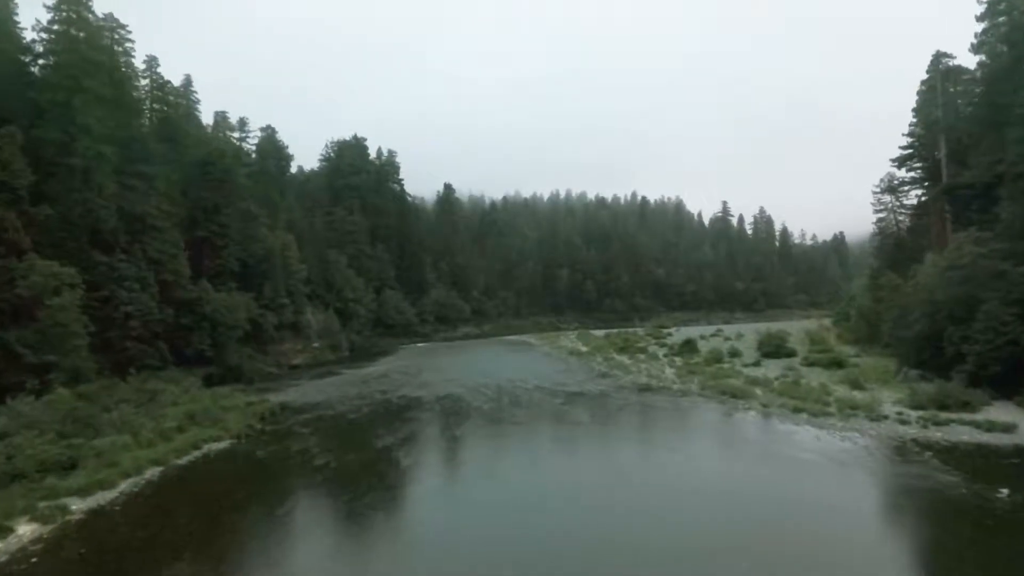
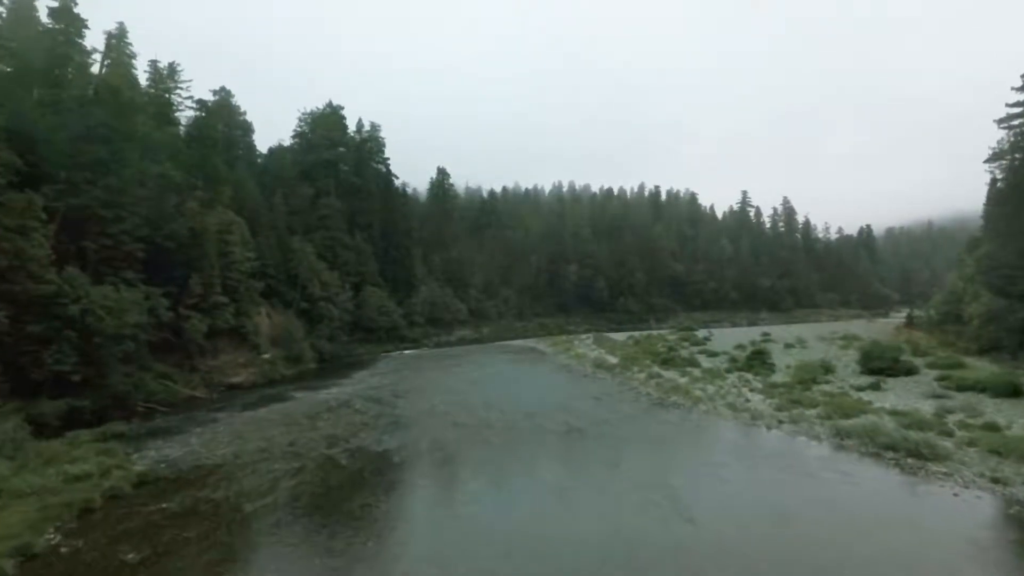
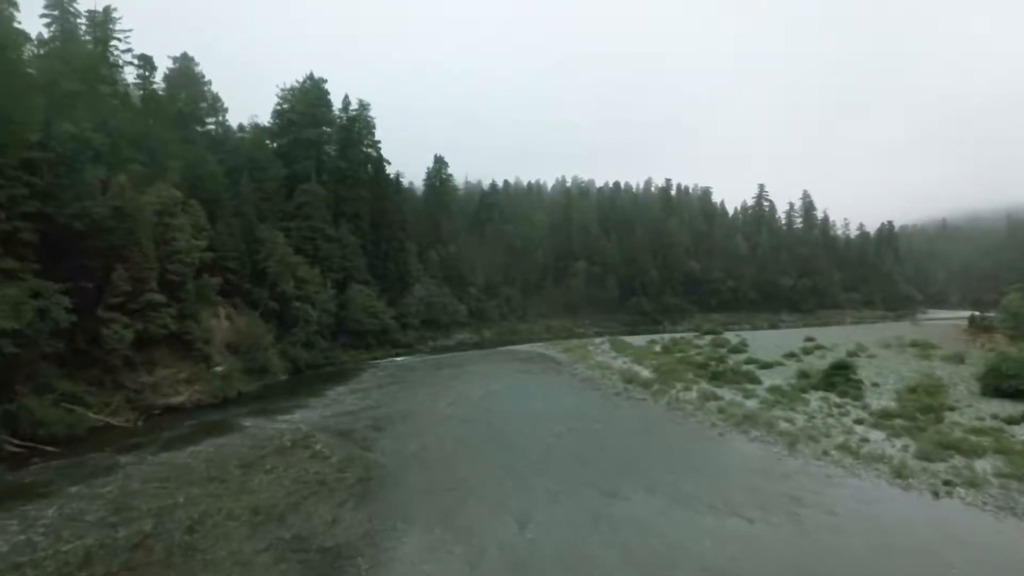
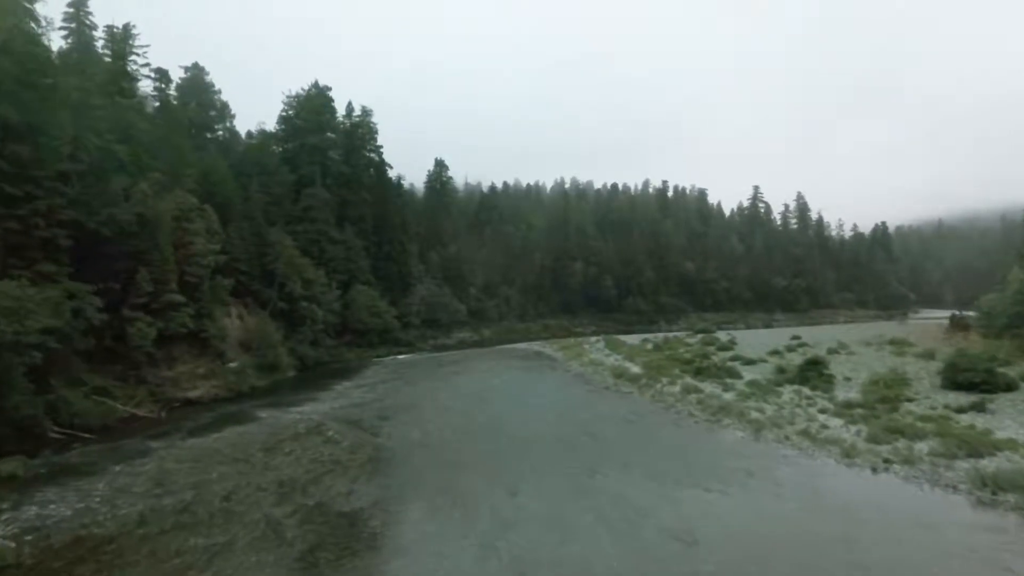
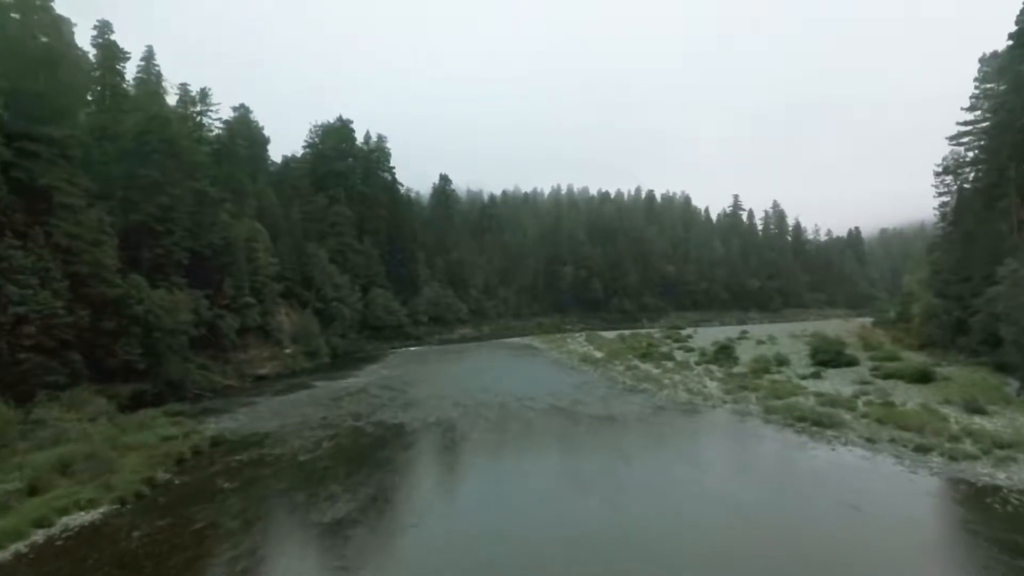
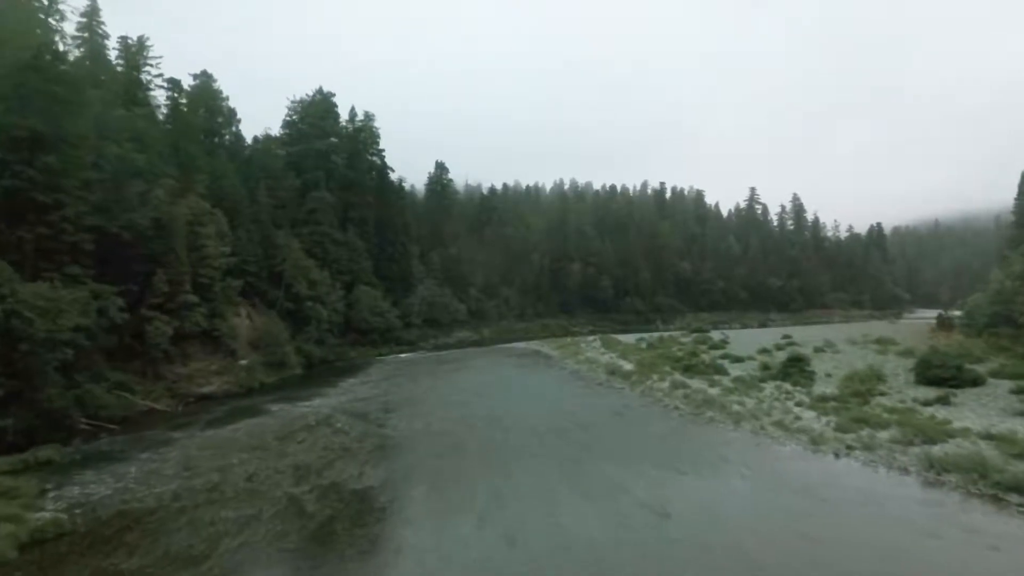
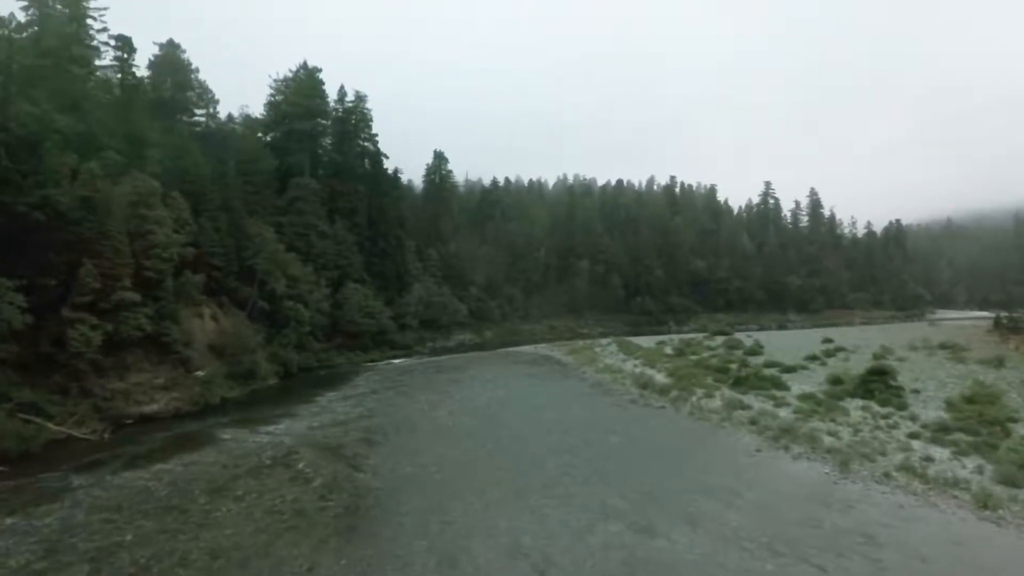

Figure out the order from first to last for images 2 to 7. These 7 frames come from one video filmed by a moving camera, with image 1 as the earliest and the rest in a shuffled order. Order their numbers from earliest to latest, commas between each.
5, 2, 6, 4, 3, 7
